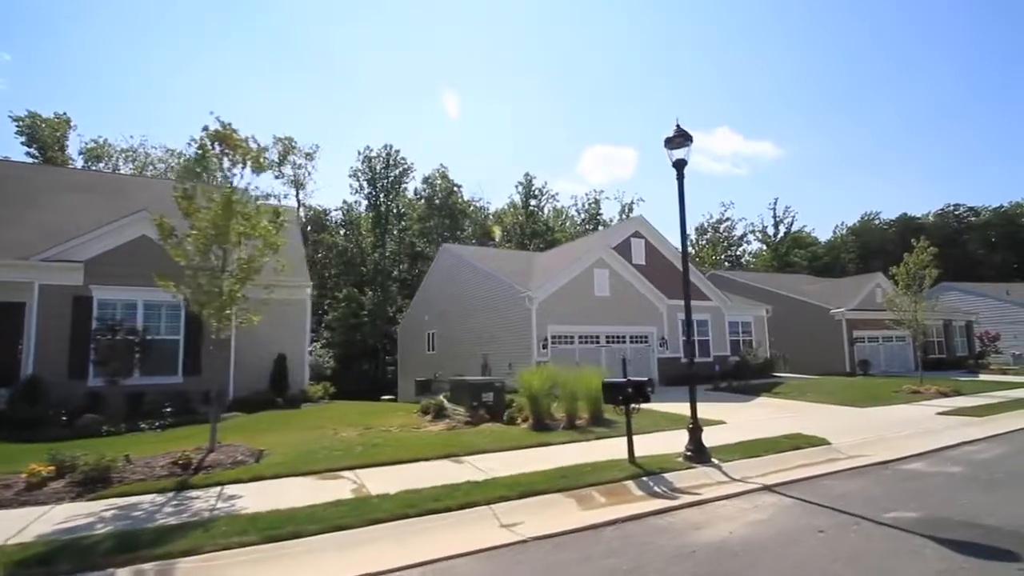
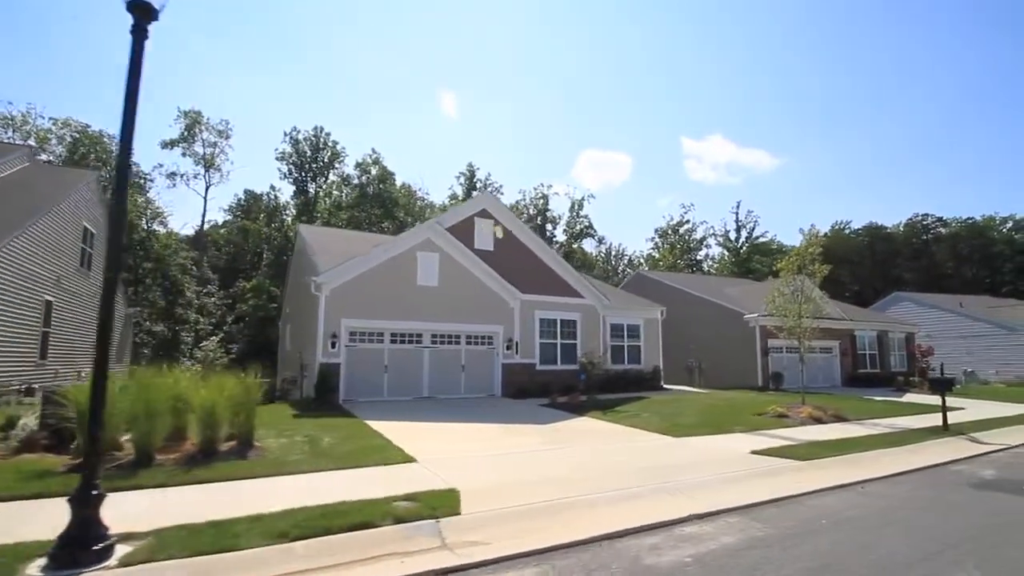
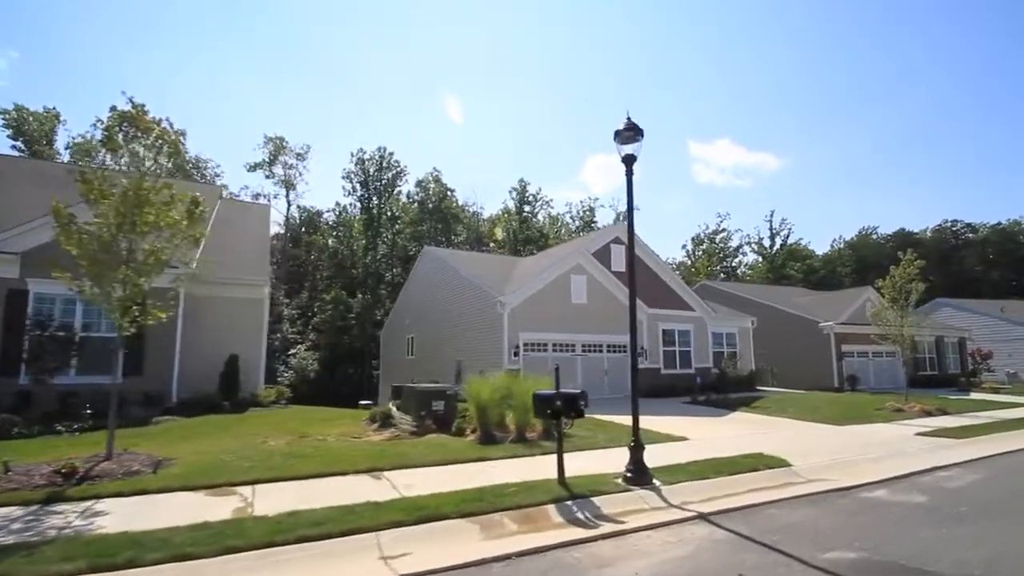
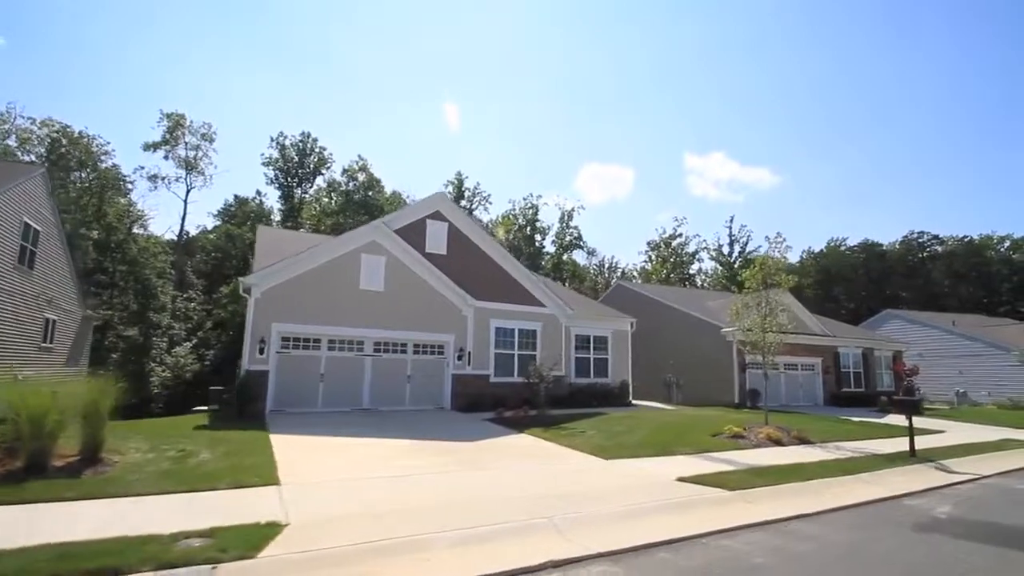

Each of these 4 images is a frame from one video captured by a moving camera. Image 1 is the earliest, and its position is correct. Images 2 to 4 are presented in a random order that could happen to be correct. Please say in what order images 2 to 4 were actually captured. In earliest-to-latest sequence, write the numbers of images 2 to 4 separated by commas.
3, 2, 4
